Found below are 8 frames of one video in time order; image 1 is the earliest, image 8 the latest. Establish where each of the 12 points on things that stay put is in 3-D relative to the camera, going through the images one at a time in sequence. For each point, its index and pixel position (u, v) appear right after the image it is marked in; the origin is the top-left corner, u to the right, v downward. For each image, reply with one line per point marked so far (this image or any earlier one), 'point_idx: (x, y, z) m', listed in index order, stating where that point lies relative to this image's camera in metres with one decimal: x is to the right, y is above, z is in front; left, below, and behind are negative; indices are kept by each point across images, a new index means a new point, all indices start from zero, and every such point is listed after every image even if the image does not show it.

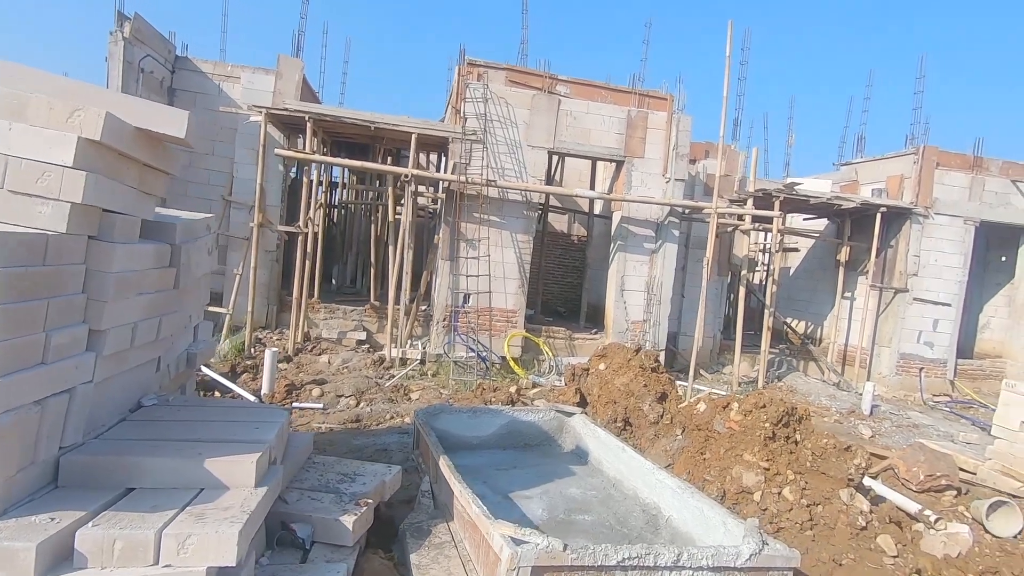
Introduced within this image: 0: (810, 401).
0: (+5.1, -1.9, +9.2) m
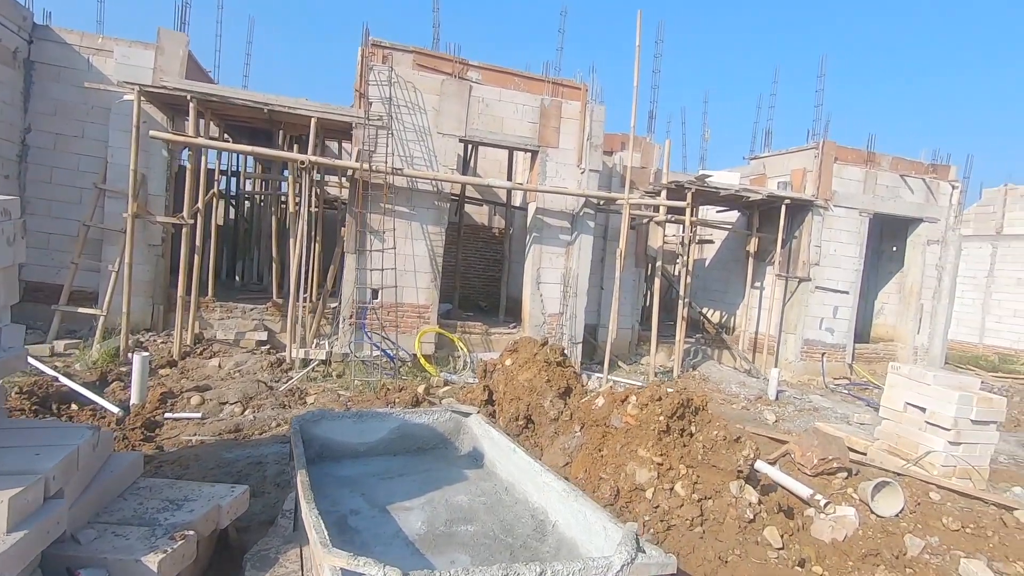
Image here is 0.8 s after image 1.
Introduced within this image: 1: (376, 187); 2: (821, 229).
0: (+3.6, -1.8, +9.4) m
1: (-2.1, +1.5, +8.2) m
2: (+6.2, +1.2, +10.8) m
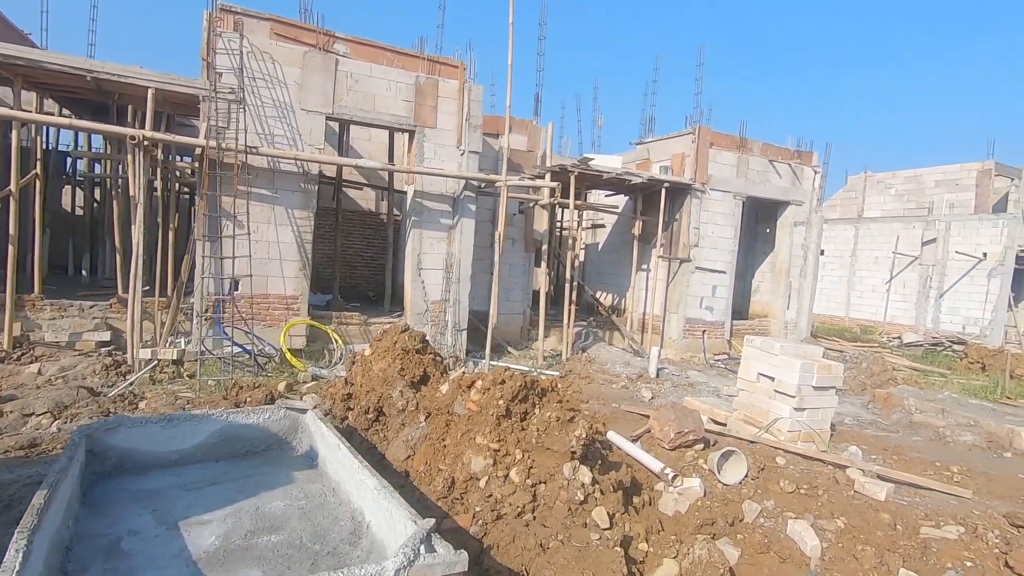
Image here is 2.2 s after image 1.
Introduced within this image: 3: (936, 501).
0: (+1.6, -1.4, +9.5) m
1: (-3.9, +1.7, +7.4) m
2: (+3.9, +1.6, +11.2) m
3: (+3.8, -1.9, +4.8) m
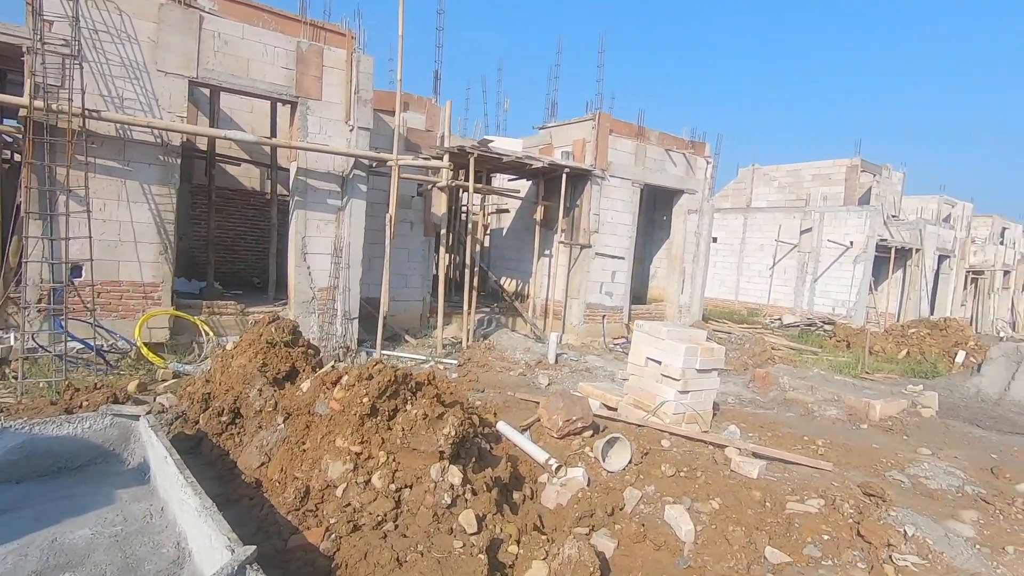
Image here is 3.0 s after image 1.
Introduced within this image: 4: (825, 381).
0: (-0.1, -1.2, +9.4) m
1: (-5.3, +1.8, +6.4) m
2: (+1.8, +1.9, +11.3) m
3: (+2.7, -1.8, +5.1) m
4: (+4.9, -1.5, +8.5) m
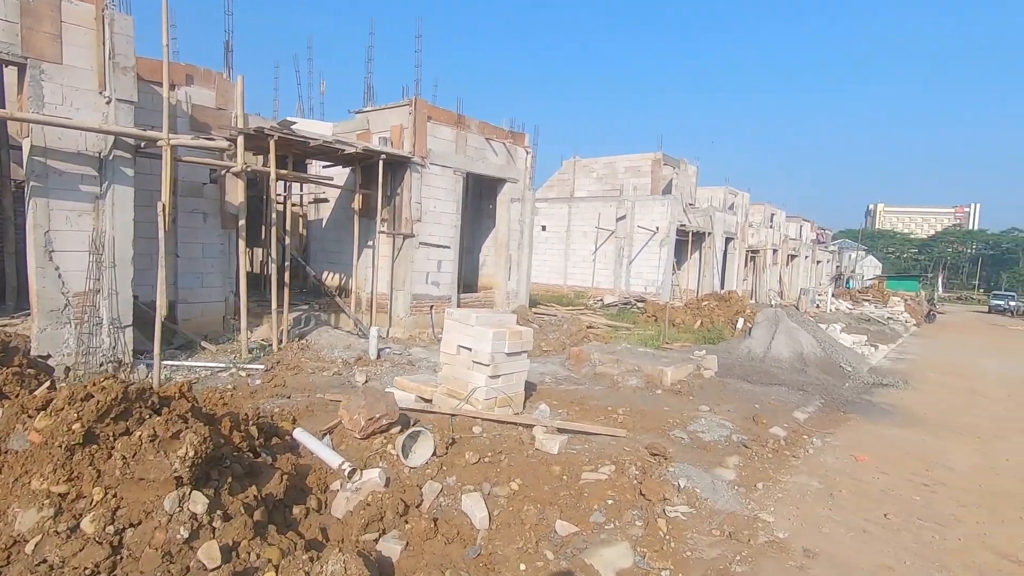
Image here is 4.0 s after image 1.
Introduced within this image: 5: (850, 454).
0: (-3.1, -1.1, +8.7) m
1: (-7.4, +1.7, +4.3) m
2: (-1.9, +2.1, +11.0) m
3: (+0.9, -1.6, +5.4) m
4: (+2.0, -1.1, +9.3) m
5: (+3.8, -1.9, +6.1) m
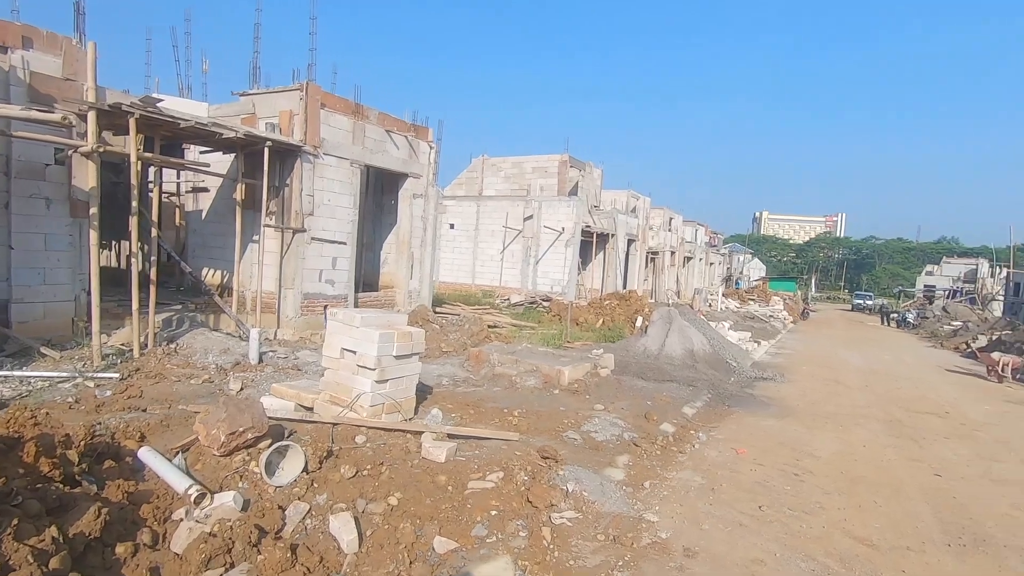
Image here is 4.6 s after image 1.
0: (-4.7, -1.1, +7.8) m
1: (-8.2, +1.7, +2.8) m
2: (-3.8, +2.1, +10.3) m
3: (-0.2, -1.6, +5.2) m
4: (+0.3, -1.1, +9.2) m
5: (+2.6, -1.9, +6.3) m
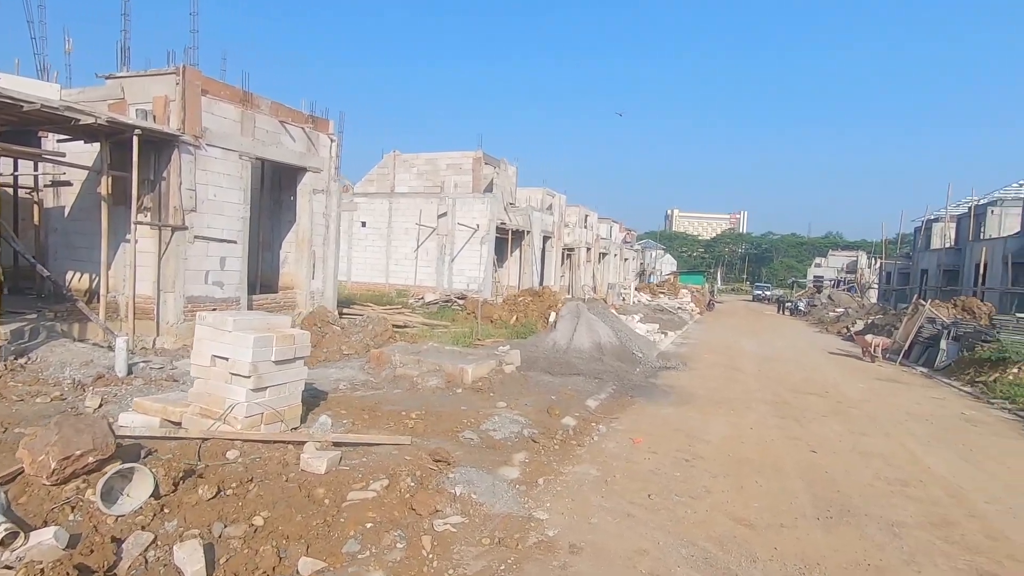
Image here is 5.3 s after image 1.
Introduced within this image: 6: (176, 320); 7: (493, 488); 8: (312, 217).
0: (-6.0, -1.1, +6.9) m
1: (-8.8, +1.5, +1.4) m
2: (-5.6, +2.1, +9.4) m
3: (-1.2, -1.5, +4.9) m
4: (-1.3, -1.1, +8.9) m
5: (+1.4, -1.8, +6.4) m
6: (-5.9, -0.5, +9.4) m
7: (-0.2, -1.7, +4.5) m
8: (-4.5, +1.6, +12.2) m
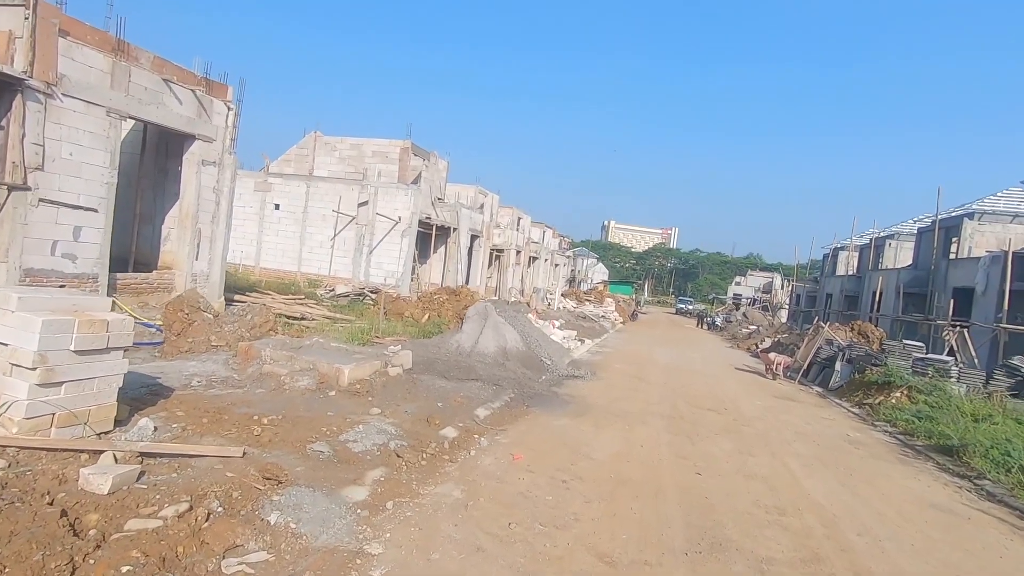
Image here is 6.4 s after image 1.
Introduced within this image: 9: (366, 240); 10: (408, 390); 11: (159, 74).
0: (-7.4, -0.7, +5.5) m
1: (-9.4, +2.2, -0.3) m
2: (-7.1, +2.5, +8.1) m
3: (-2.4, -1.4, +4.1) m
4: (-2.9, -0.9, +8.1) m
5: (0.0, -1.8, +5.9) m
6: (-7.5, -0.1, +8.0) m
7: (-1.3, -1.6, +3.8) m
8: (-6.4, +2.0, +11.0) m
9: (-5.2, +1.7, +19.2) m
10: (-1.4, -1.4, +7.3) m
11: (-6.5, +3.9, +9.9) m
